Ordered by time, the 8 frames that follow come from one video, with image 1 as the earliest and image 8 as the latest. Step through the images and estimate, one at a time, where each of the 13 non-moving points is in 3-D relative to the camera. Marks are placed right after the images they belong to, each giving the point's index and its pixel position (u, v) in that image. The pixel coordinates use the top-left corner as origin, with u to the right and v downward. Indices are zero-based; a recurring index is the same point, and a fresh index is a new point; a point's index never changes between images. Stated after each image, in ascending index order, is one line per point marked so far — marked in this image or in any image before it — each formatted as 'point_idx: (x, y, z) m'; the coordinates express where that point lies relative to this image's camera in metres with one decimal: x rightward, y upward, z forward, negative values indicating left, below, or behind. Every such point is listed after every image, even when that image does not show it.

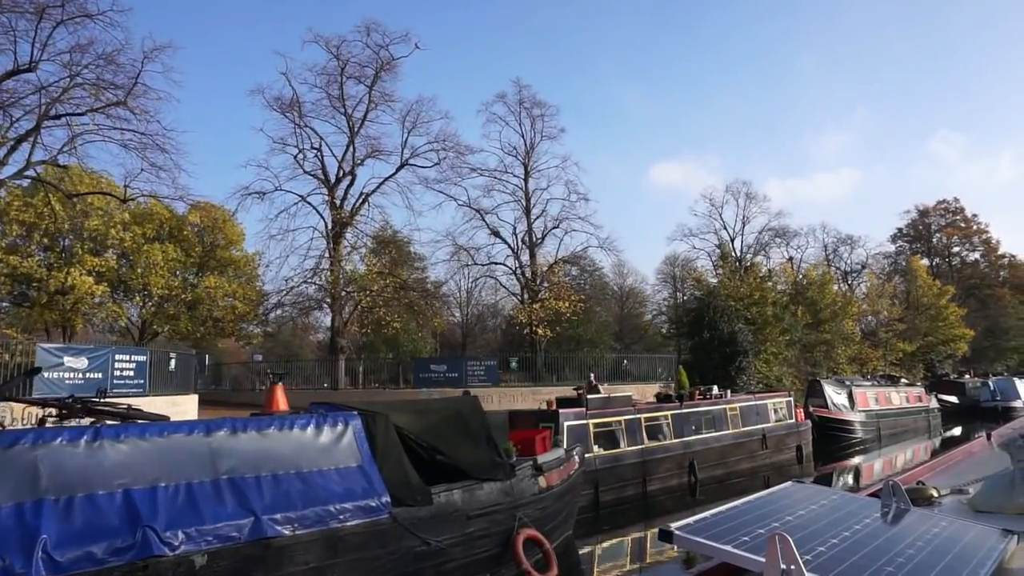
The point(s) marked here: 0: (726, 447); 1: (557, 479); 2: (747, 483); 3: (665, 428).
0: (+4.5, -3.3, +16.5) m
1: (+0.5, -2.3, +9.4) m
2: (+5.0, -4.1, +16.7) m
3: (+2.9, -2.7, +15.0) m
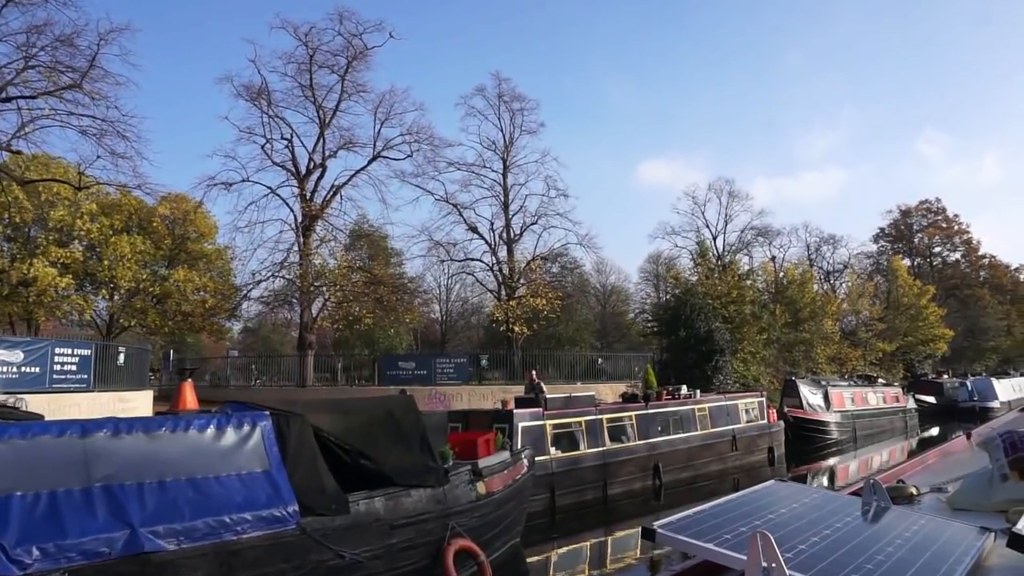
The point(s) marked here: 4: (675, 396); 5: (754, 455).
0: (+3.7, -3.2, +15.9) m
1: (-0.2, -2.2, +8.8) m
2: (+4.2, -4.0, +16.2) m
3: (+2.1, -2.6, +14.4) m
4: (+3.4, -2.3, +16.6) m
5: (+5.5, -3.8, +18.1) m
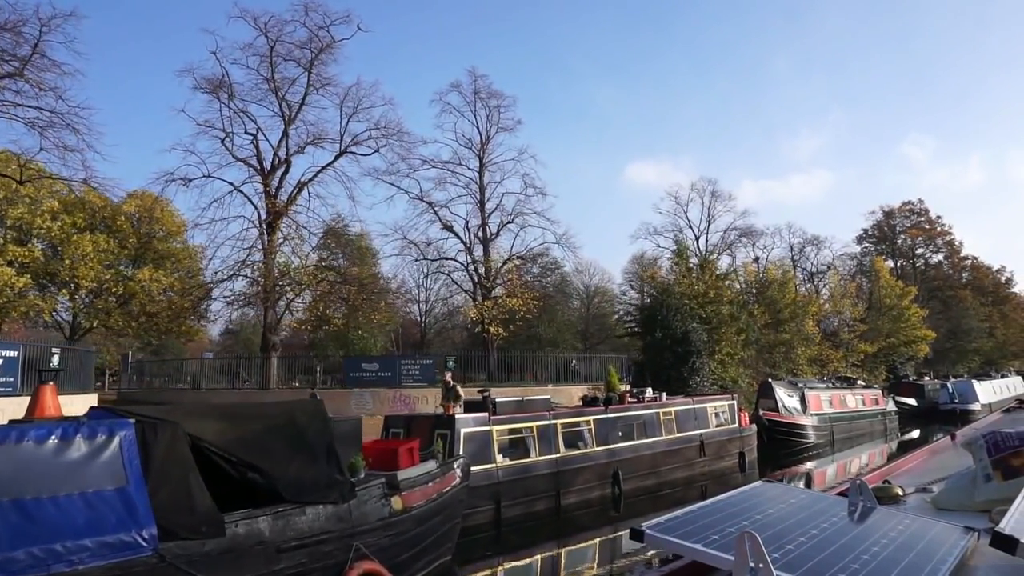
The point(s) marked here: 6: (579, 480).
0: (+2.8, -3.2, +15.1) m
1: (-1.0, -2.1, +8.0) m
2: (+3.3, -4.0, +15.4) m
3: (+1.3, -2.5, +13.6) m
4: (+2.5, -2.2, +15.8) m
5: (+4.6, -3.8, +17.3) m
6: (+1.1, -3.2, +13.0) m
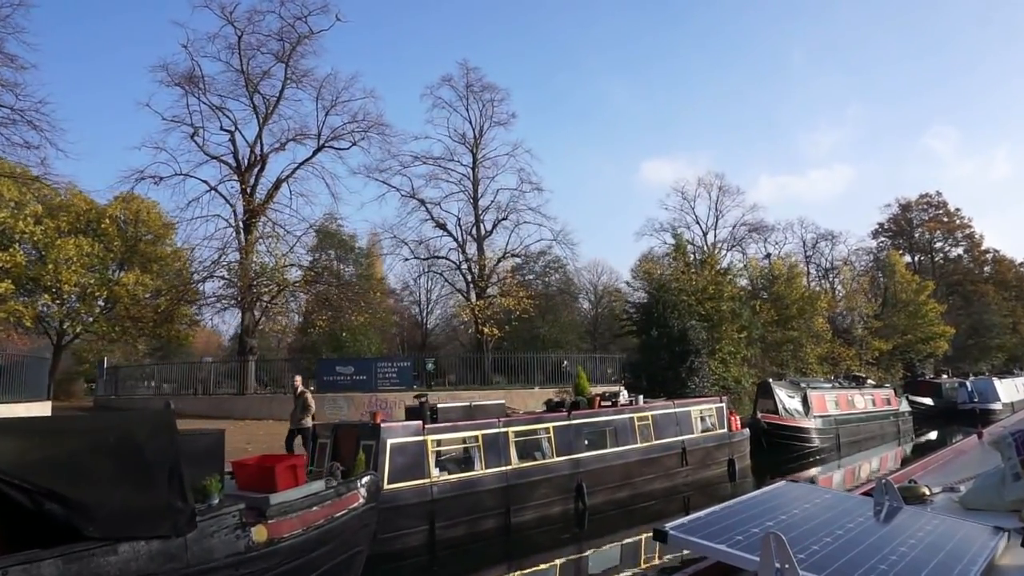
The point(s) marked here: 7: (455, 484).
0: (+2.1, -3.1, +13.7) m
1: (-1.8, -2.0, +6.7) m
2: (+2.6, -3.9, +14.0) m
3: (+0.5, -2.4, +12.2) m
4: (+1.8, -2.1, +14.4) m
5: (+4.0, -3.6, +15.8) m
6: (+0.3, -3.1, +11.7) m
7: (-0.8, -2.6, +10.5) m
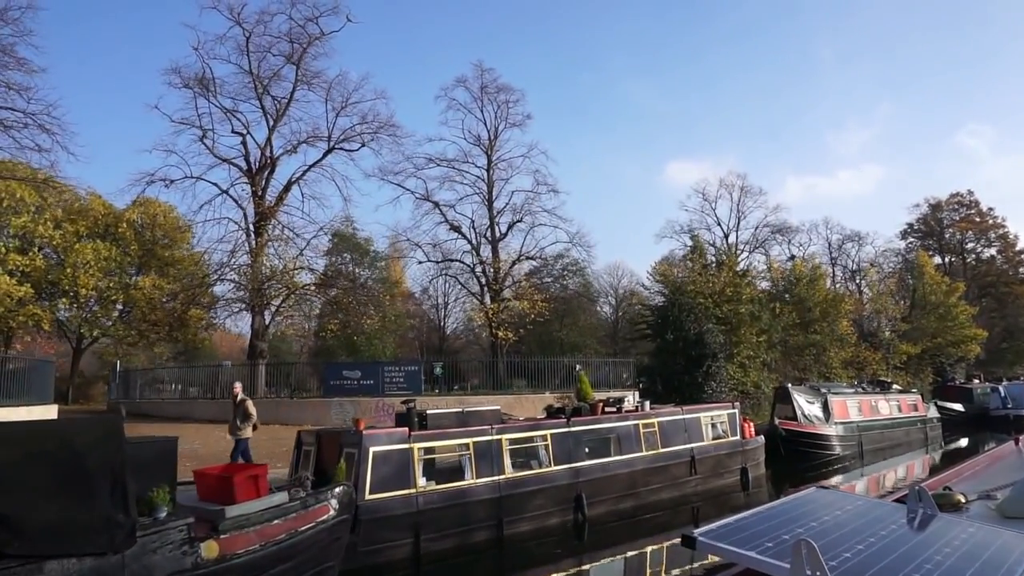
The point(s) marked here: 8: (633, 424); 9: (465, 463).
0: (+2.1, -3.1, +13.2) m
1: (-2.1, -2.0, +6.2) m
2: (+2.6, -3.9, +13.4) m
3: (+0.5, -2.4, +11.7) m
4: (+1.8, -2.1, +13.8) m
5: (+4.0, -3.7, +15.2) m
6: (+0.3, -3.1, +11.2) m
7: (-0.9, -2.6, +10.0) m
8: (+2.1, -2.3, +13.4) m
9: (-0.6, -2.3, +10.5) m
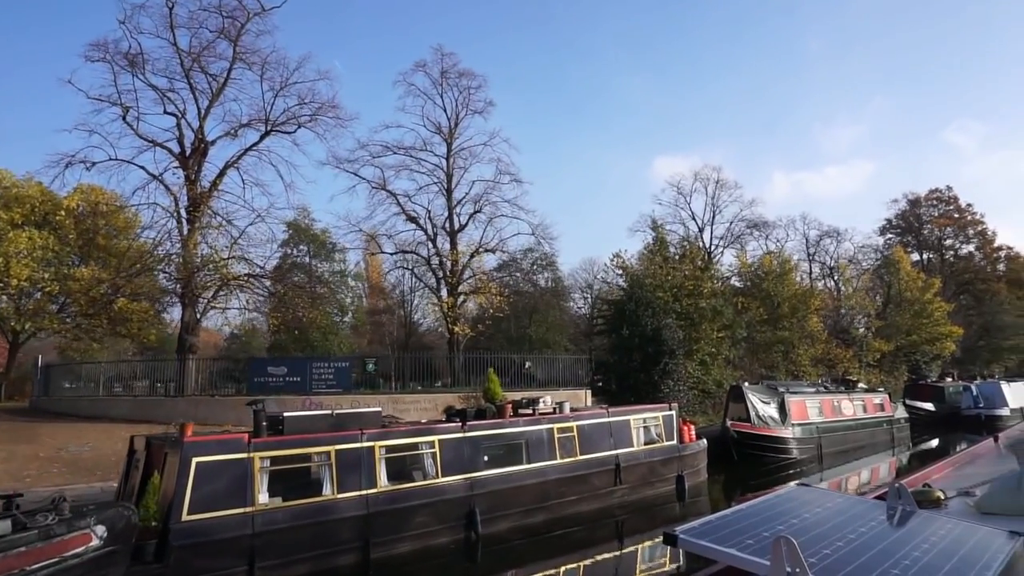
0: (+0.5, -2.9, +11.7) m
1: (-3.5, -1.8, +4.7) m
2: (+1.1, -3.7, +11.9) m
3: (-1.0, -2.2, +10.2) m
4: (+0.3, -1.9, +12.4) m
5: (+2.5, -3.5, +13.8) m
6: (-1.2, -2.9, +9.7) m
7: (-2.4, -2.4, +8.5) m
8: (+0.5, -2.1, +12.0) m
9: (-2.1, -2.1, +9.0) m
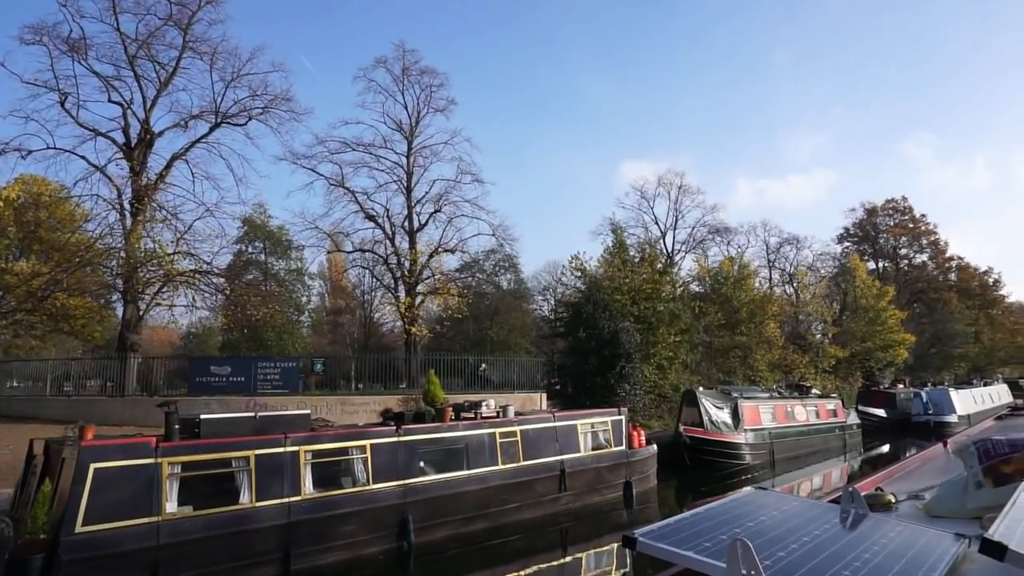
0: (-0.3, -2.9, +11.3) m
1: (-4.0, -1.7, +4.1) m
2: (+0.2, -3.7, +11.5) m
3: (-1.8, -2.2, +9.7) m
4: (-0.6, -1.9, +11.9) m
5: (+1.5, -3.5, +13.4) m
6: (-2.0, -2.8, +9.2) m
7: (-3.1, -2.4, +8.0) m
8: (-0.3, -2.1, +11.5) m
9: (-2.8, -2.1, +8.5) m
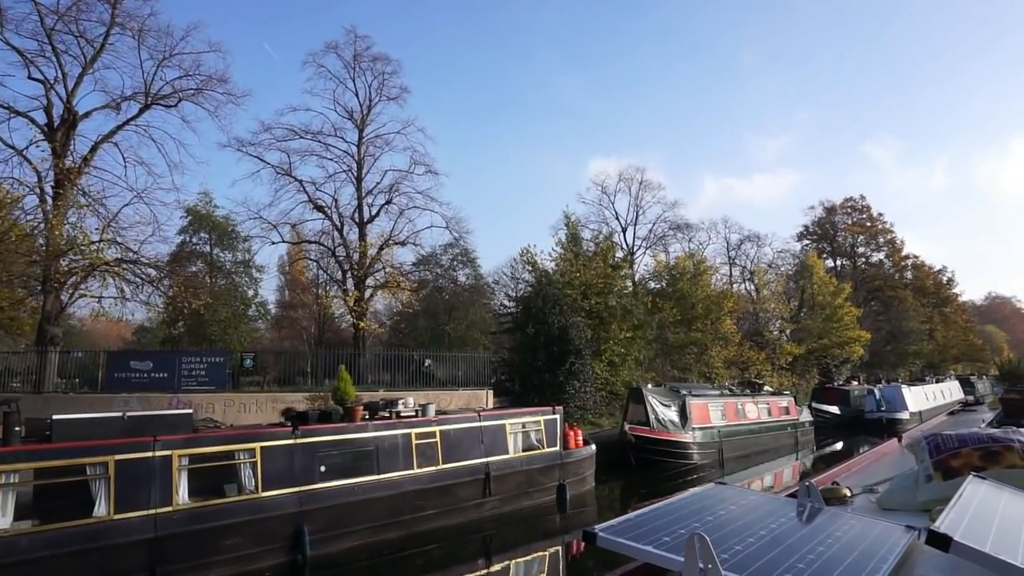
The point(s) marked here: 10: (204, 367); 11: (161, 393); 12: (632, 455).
0: (-1.4, -2.7, +10.4) m
1: (-4.8, -1.6, +3.0) m
2: (-0.9, -3.5, +10.6) m
3: (-2.9, -2.0, +8.7) m
4: (-1.7, -1.7, +11.0) m
5: (+0.3, -3.3, +12.6) m
6: (-3.0, -2.7, +8.2) m
7: (-4.0, -2.2, +7.0) m
8: (-1.4, -1.9, +10.6) m
9: (-3.8, -1.9, +7.5) m
10: (-7.6, -2.0, +19.8) m
11: (-8.4, -2.5, +19.2) m
12: (+2.9, -4.0, +18.7) m
